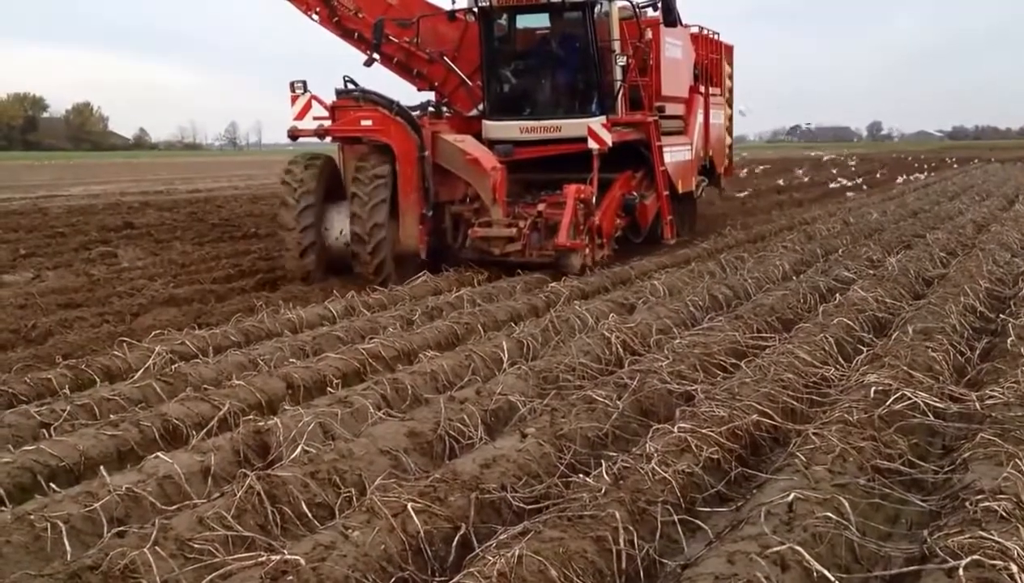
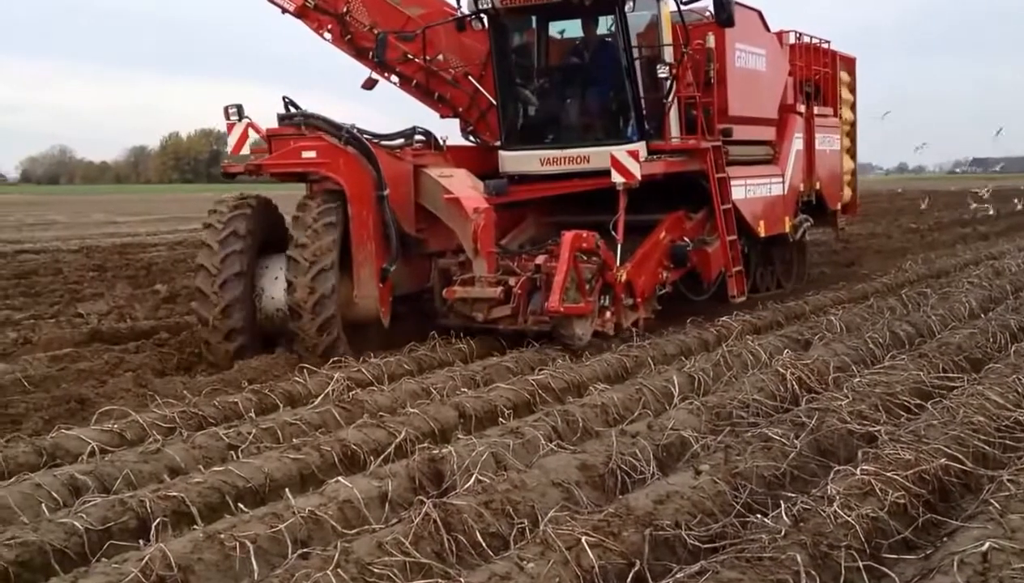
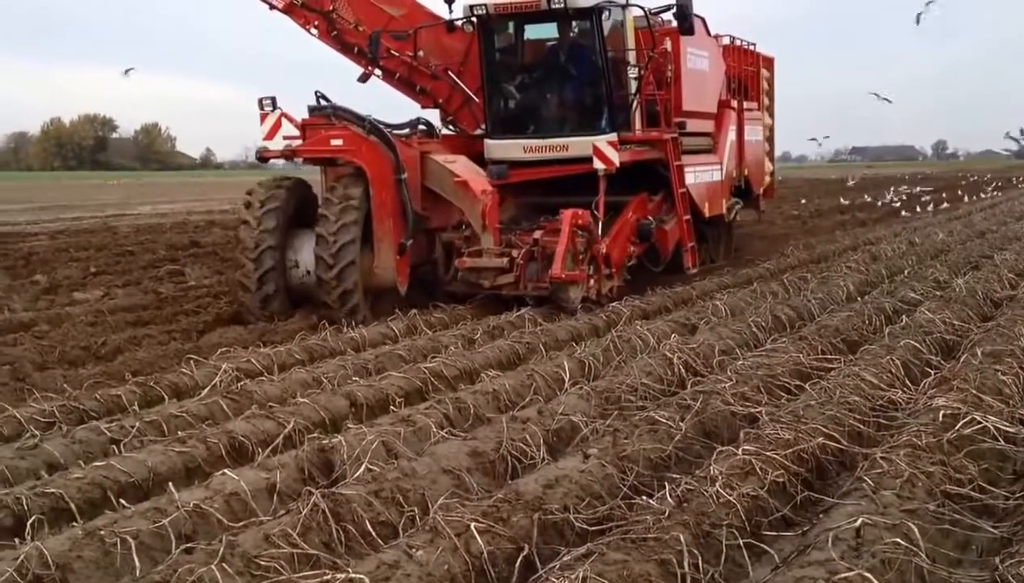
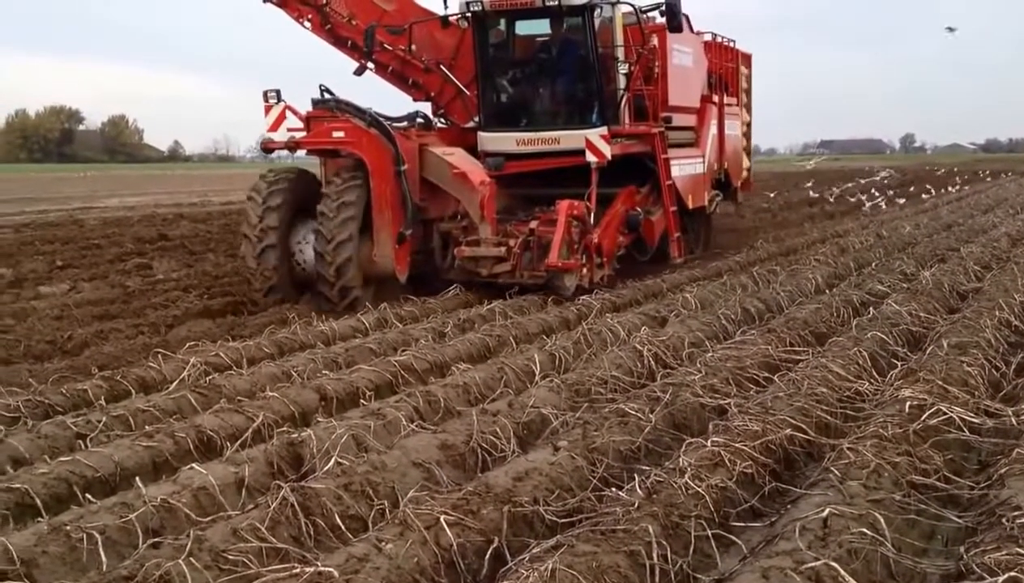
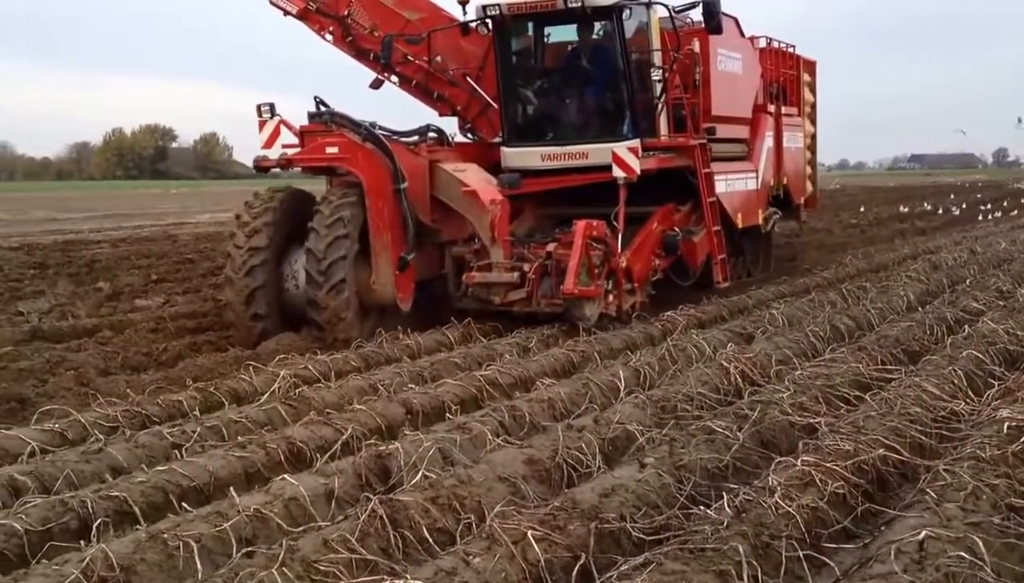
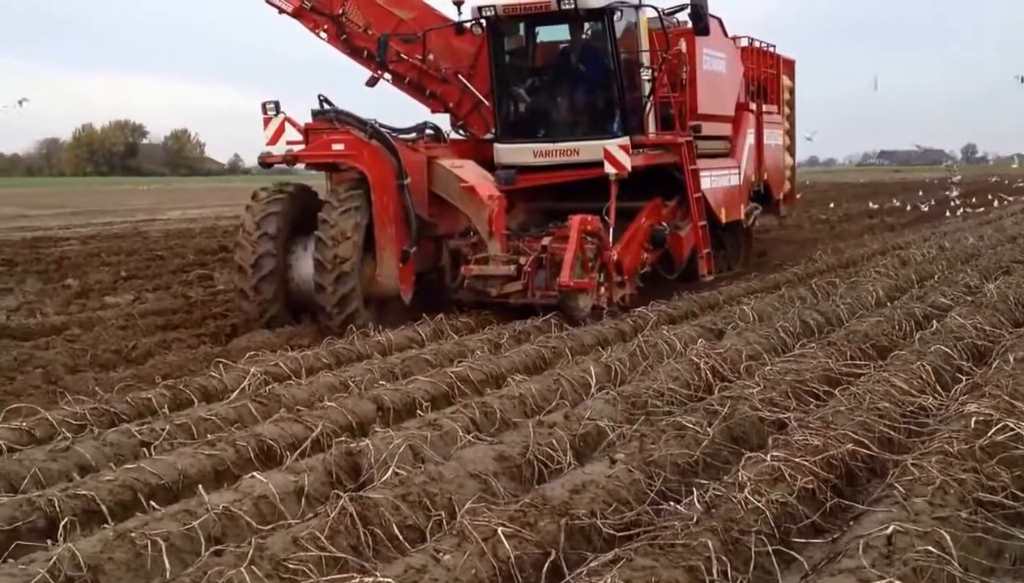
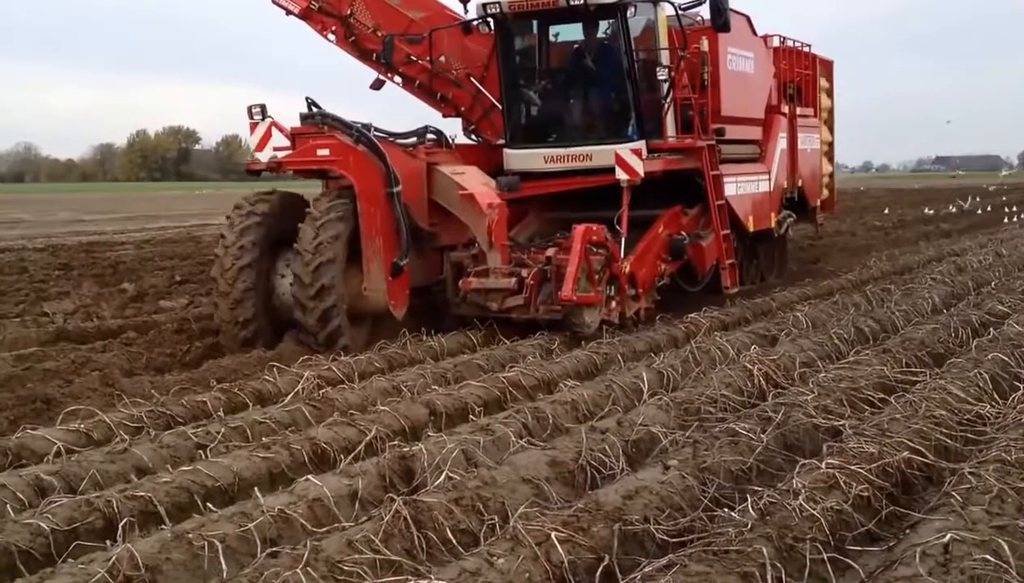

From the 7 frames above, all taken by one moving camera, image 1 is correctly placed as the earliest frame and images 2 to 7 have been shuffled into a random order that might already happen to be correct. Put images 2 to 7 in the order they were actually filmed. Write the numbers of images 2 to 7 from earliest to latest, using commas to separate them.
4, 3, 6, 5, 7, 2
